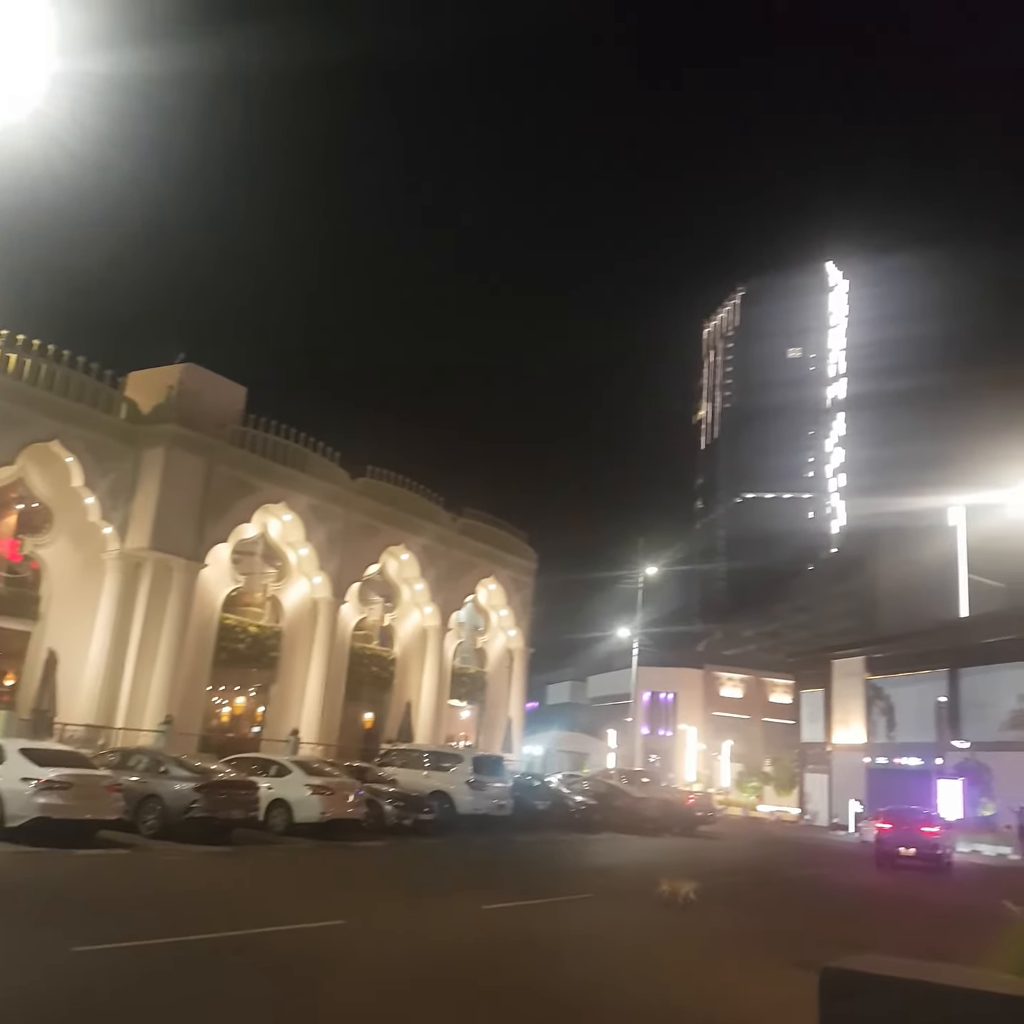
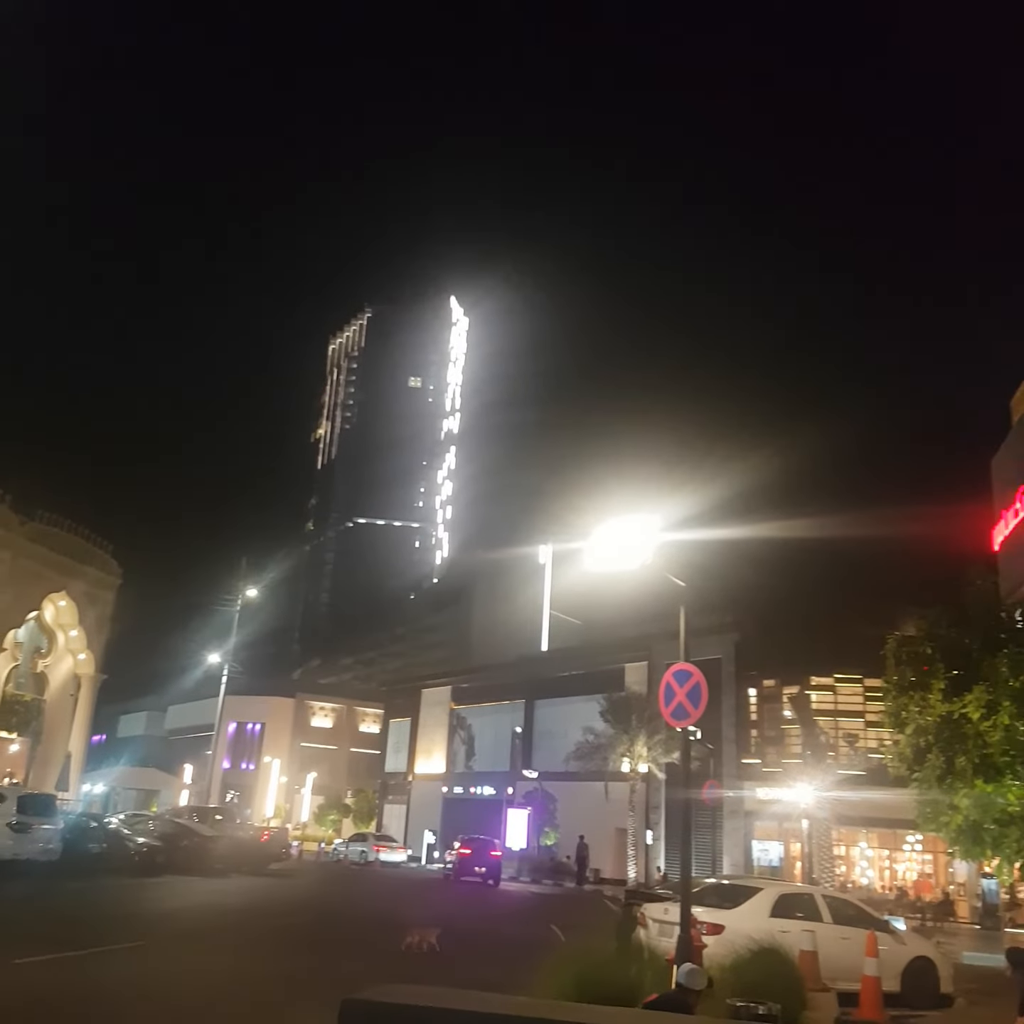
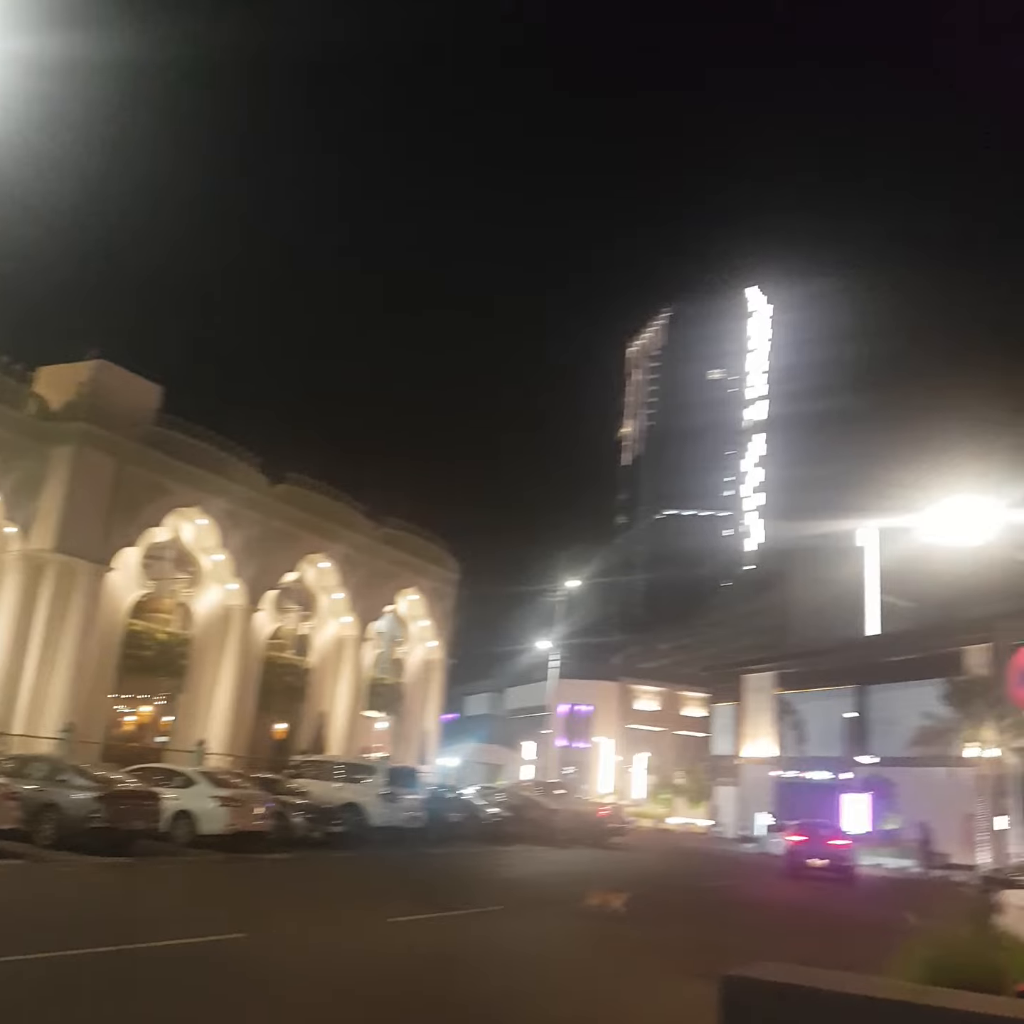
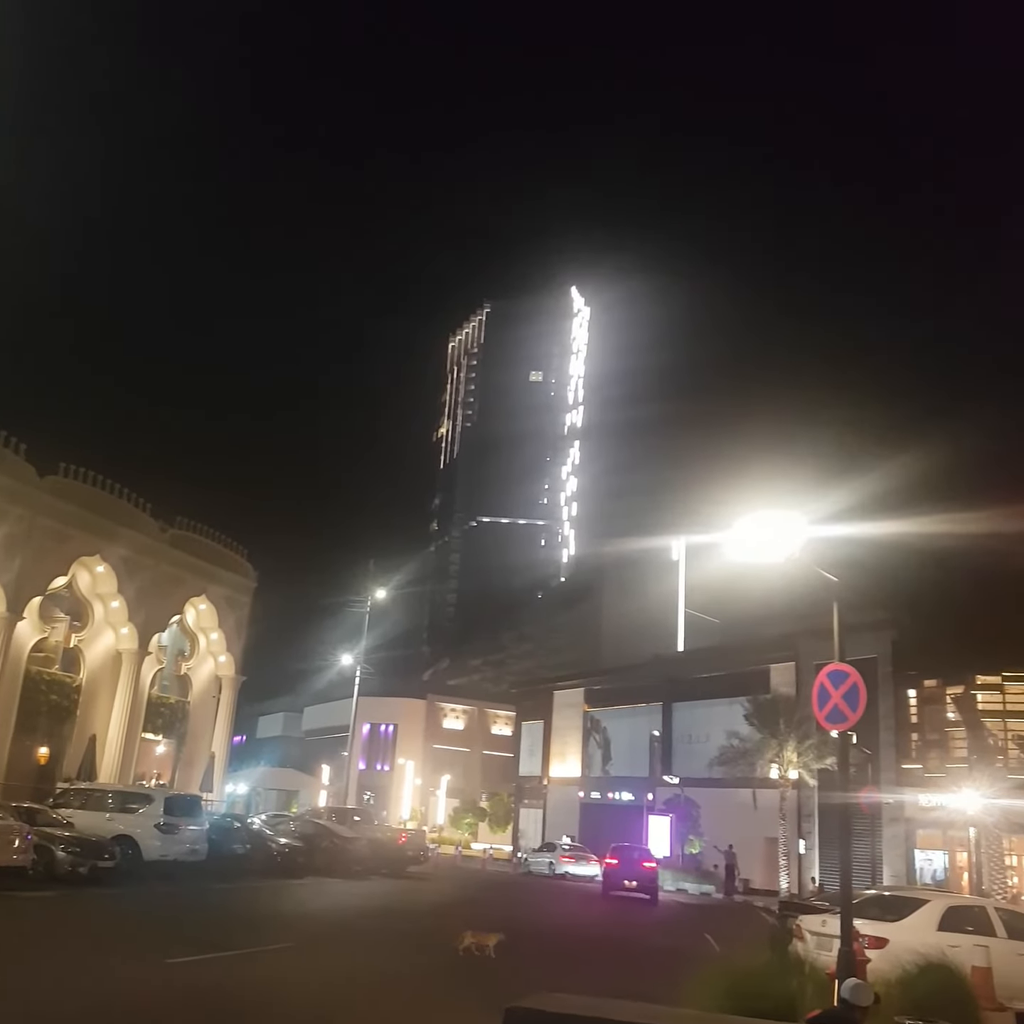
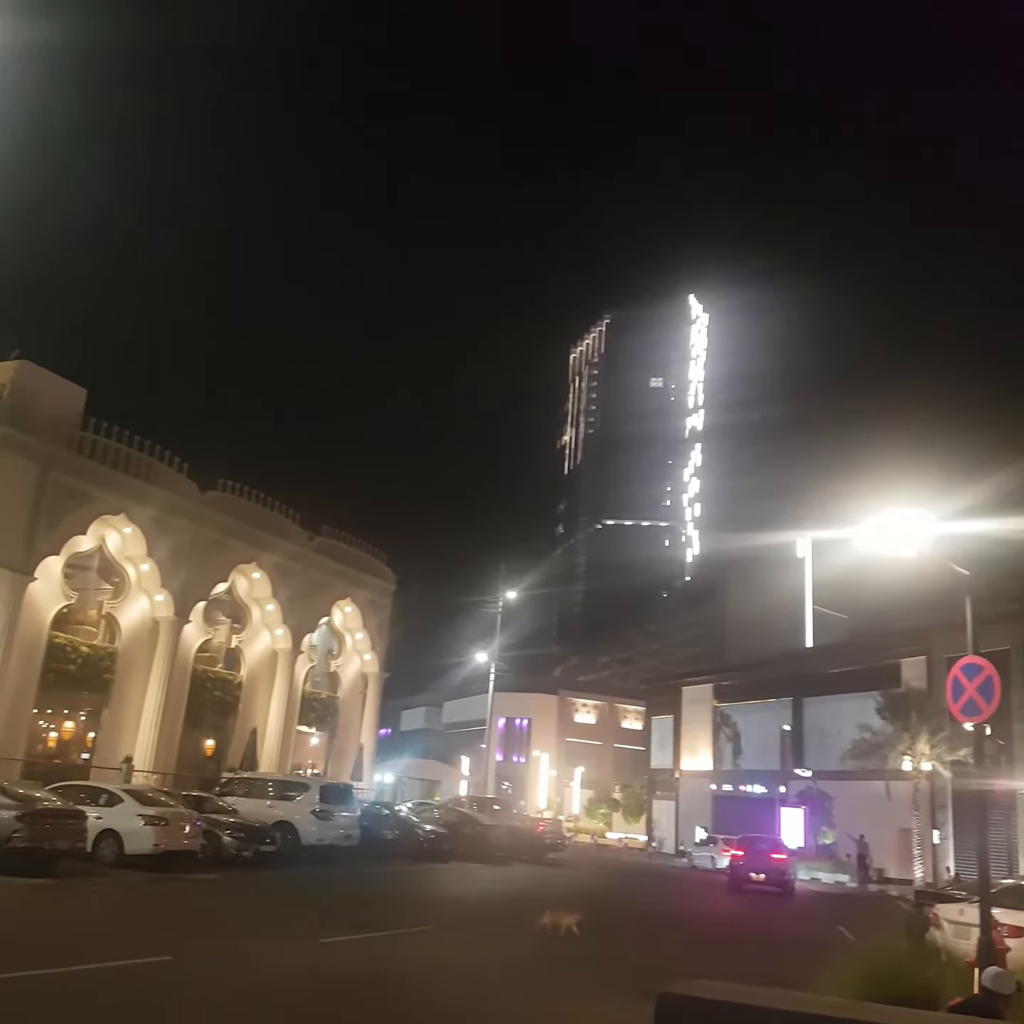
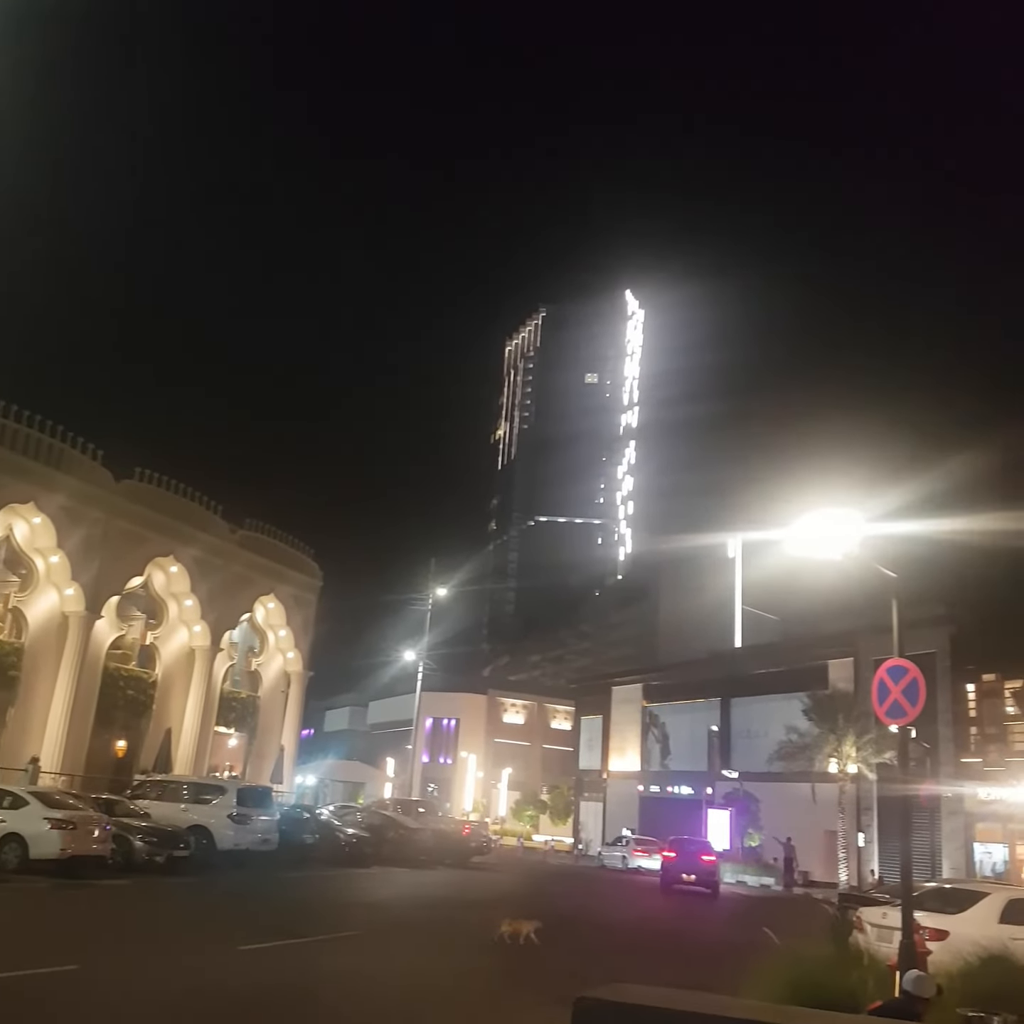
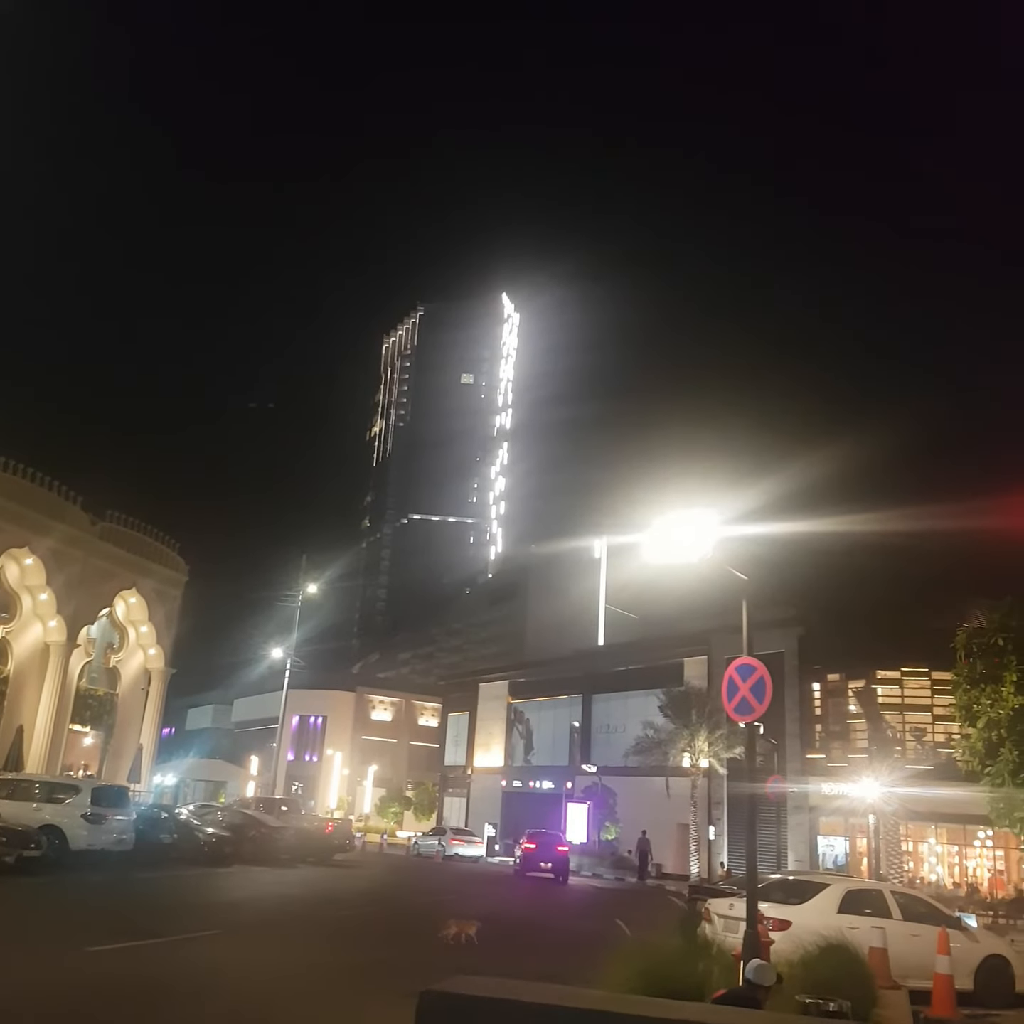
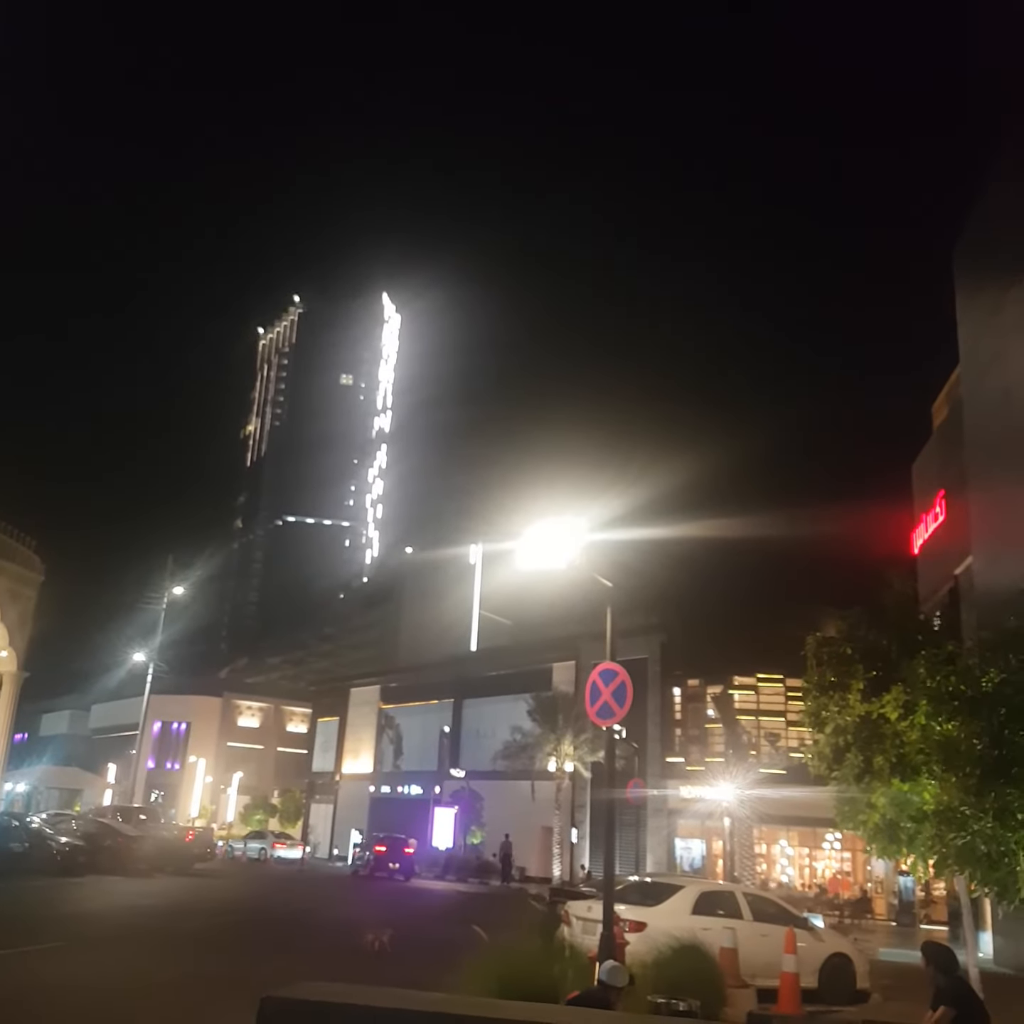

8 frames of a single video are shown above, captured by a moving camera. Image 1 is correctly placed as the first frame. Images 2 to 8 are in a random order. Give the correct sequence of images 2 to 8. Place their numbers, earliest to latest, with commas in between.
3, 5, 6, 4, 7, 2, 8
